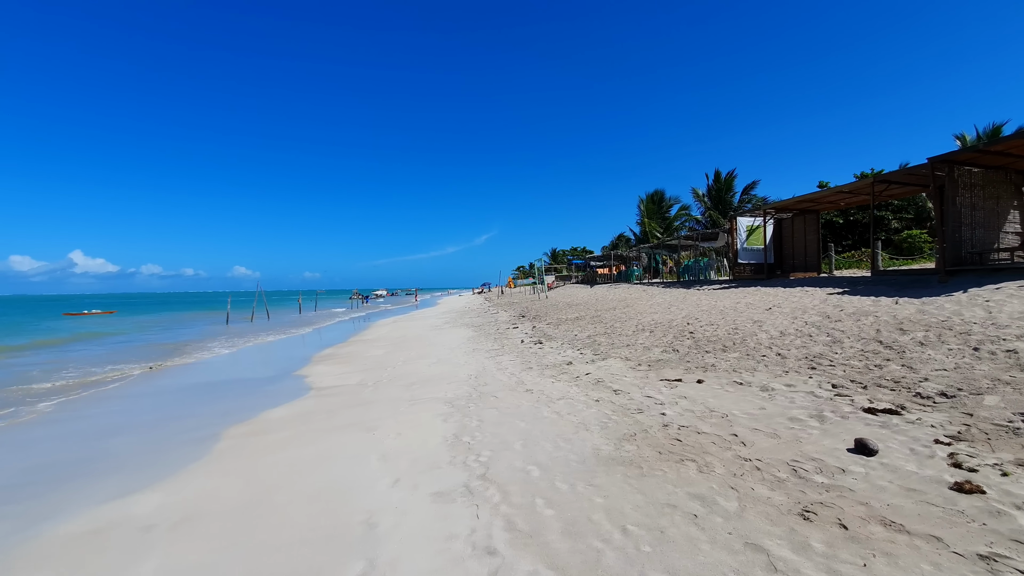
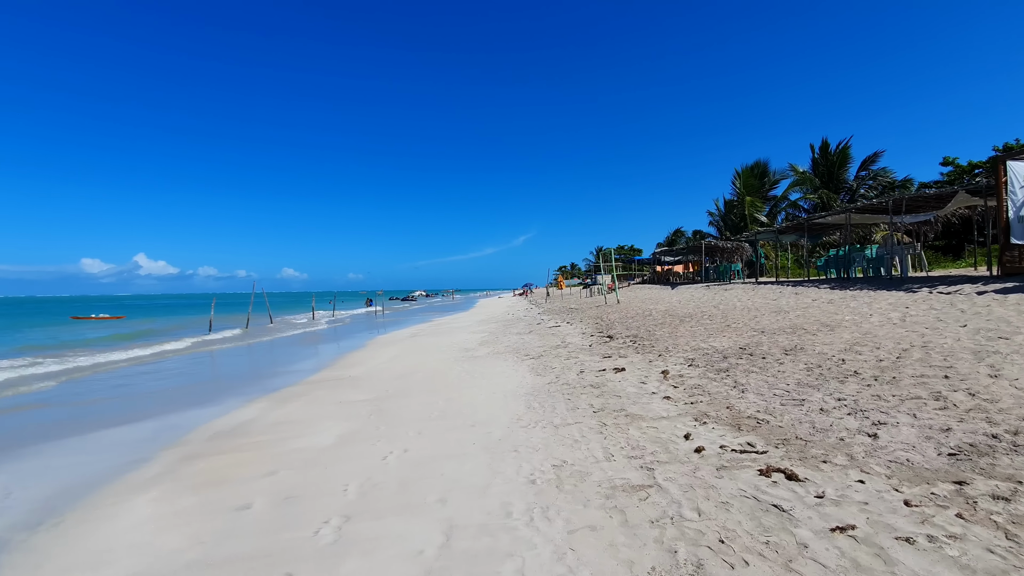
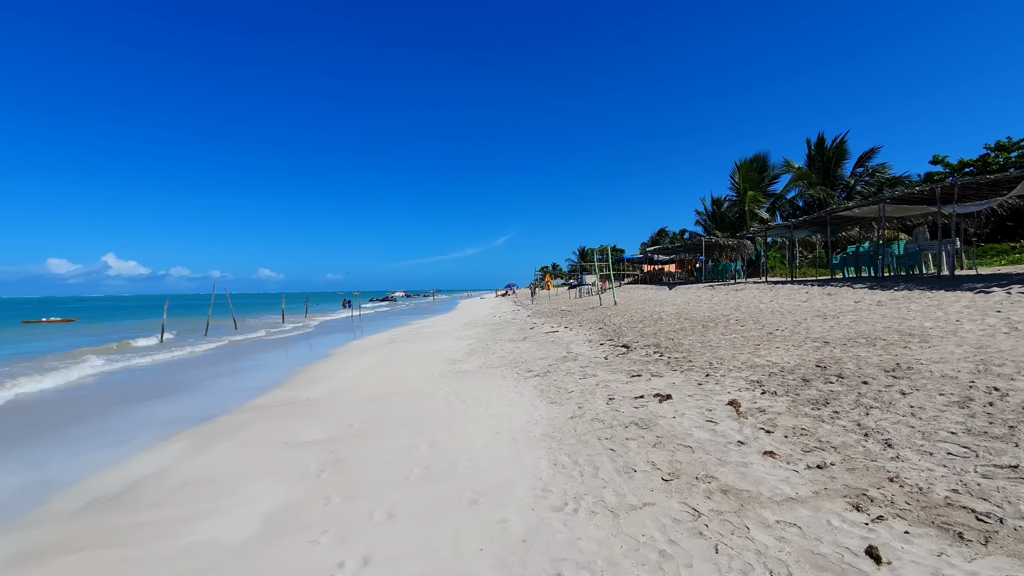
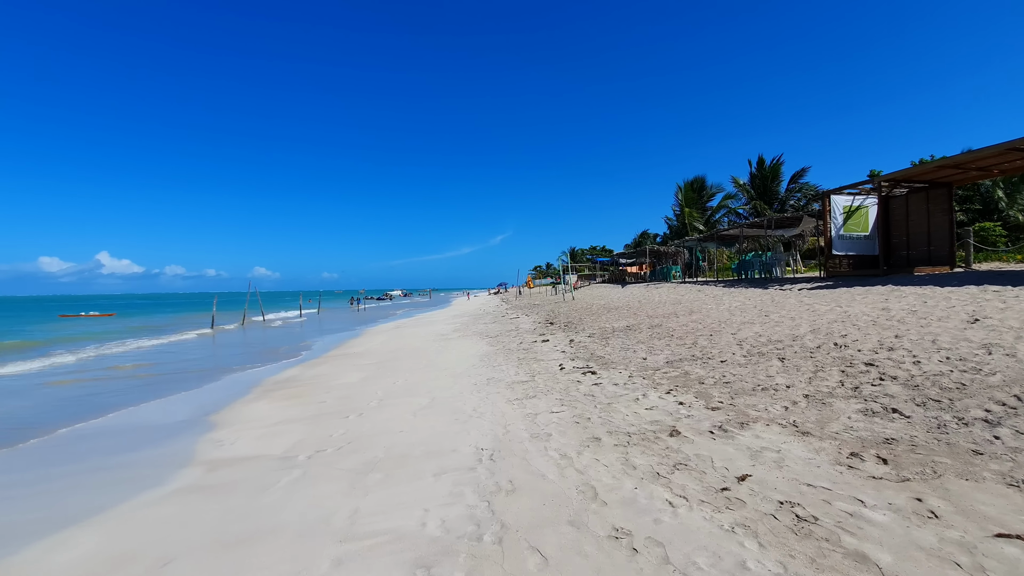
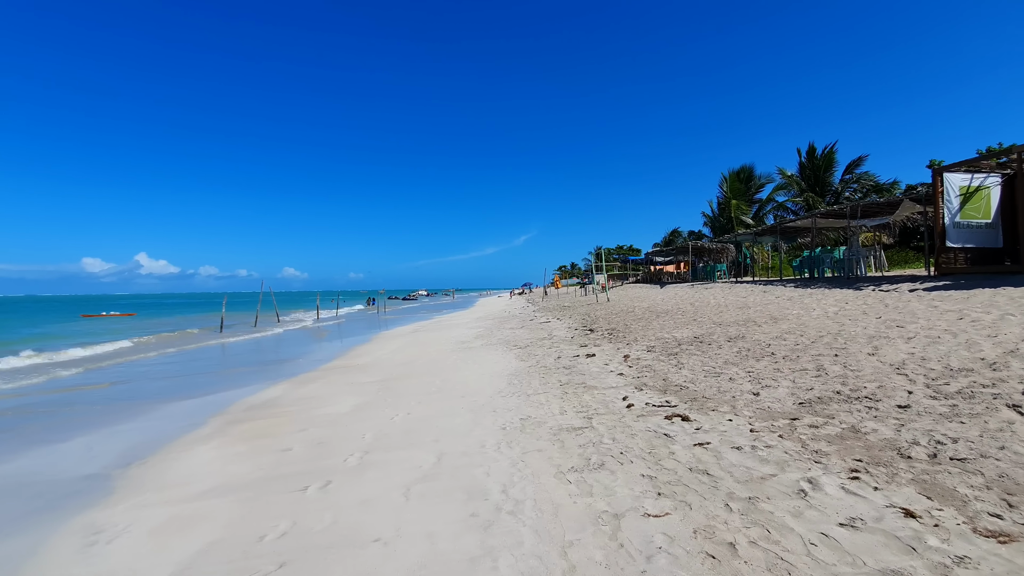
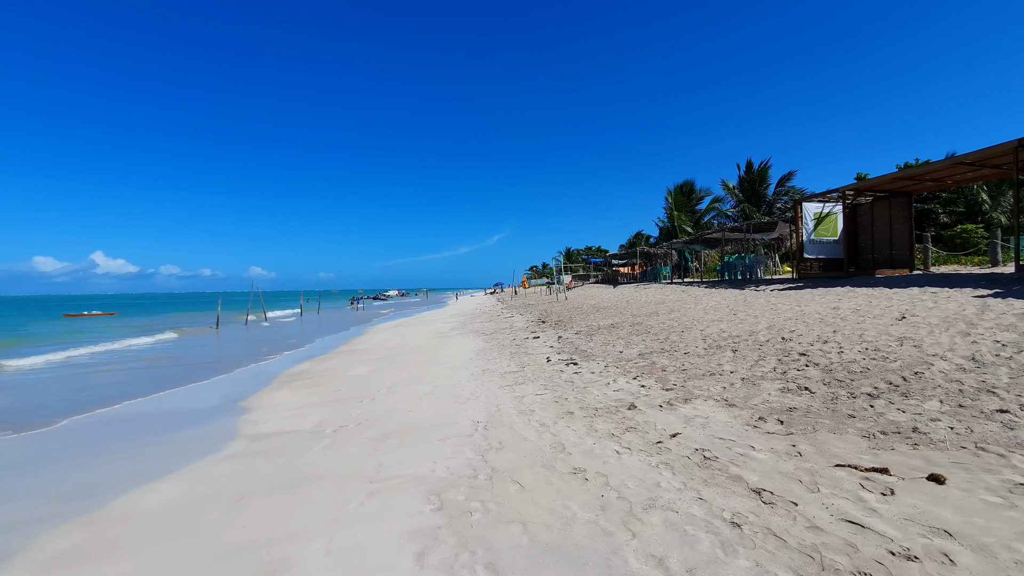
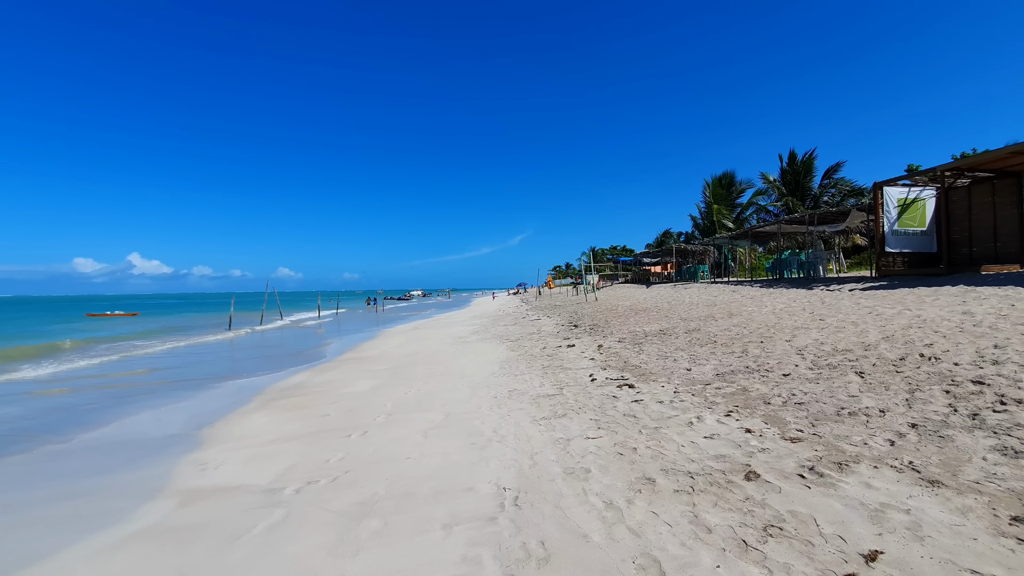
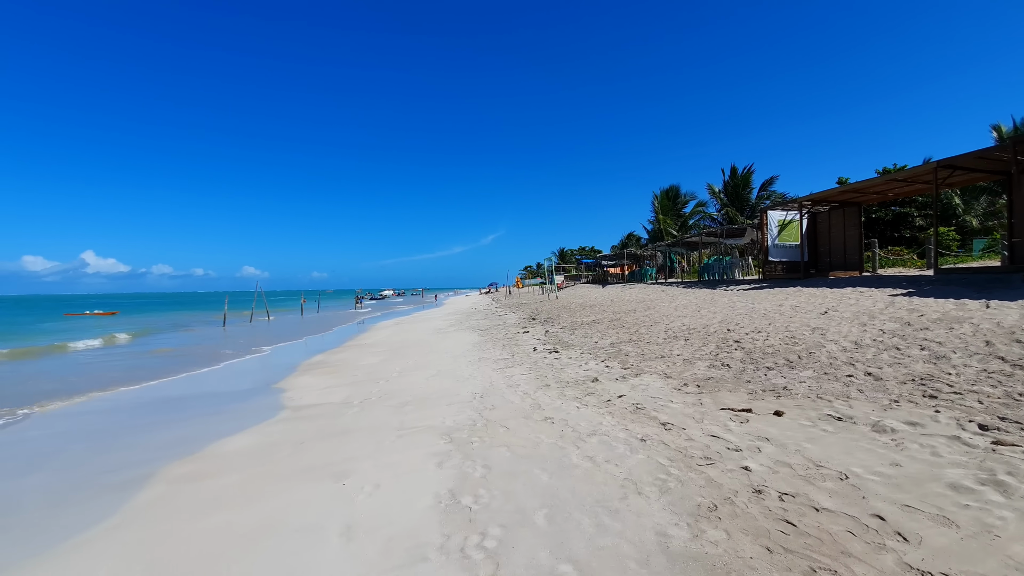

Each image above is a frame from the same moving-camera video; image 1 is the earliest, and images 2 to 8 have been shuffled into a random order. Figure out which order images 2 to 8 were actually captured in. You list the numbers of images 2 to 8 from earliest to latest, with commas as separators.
8, 6, 4, 7, 5, 2, 3
